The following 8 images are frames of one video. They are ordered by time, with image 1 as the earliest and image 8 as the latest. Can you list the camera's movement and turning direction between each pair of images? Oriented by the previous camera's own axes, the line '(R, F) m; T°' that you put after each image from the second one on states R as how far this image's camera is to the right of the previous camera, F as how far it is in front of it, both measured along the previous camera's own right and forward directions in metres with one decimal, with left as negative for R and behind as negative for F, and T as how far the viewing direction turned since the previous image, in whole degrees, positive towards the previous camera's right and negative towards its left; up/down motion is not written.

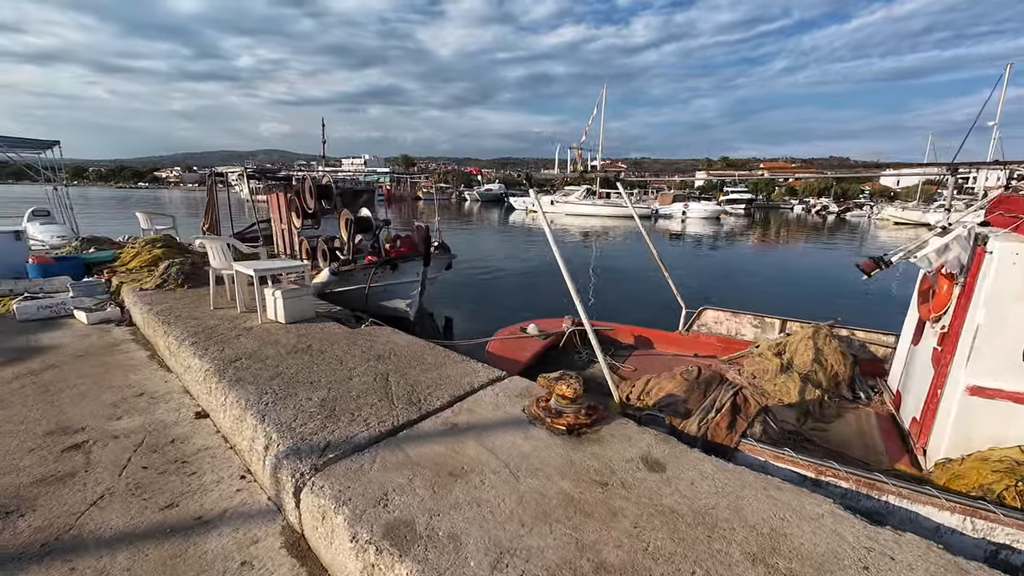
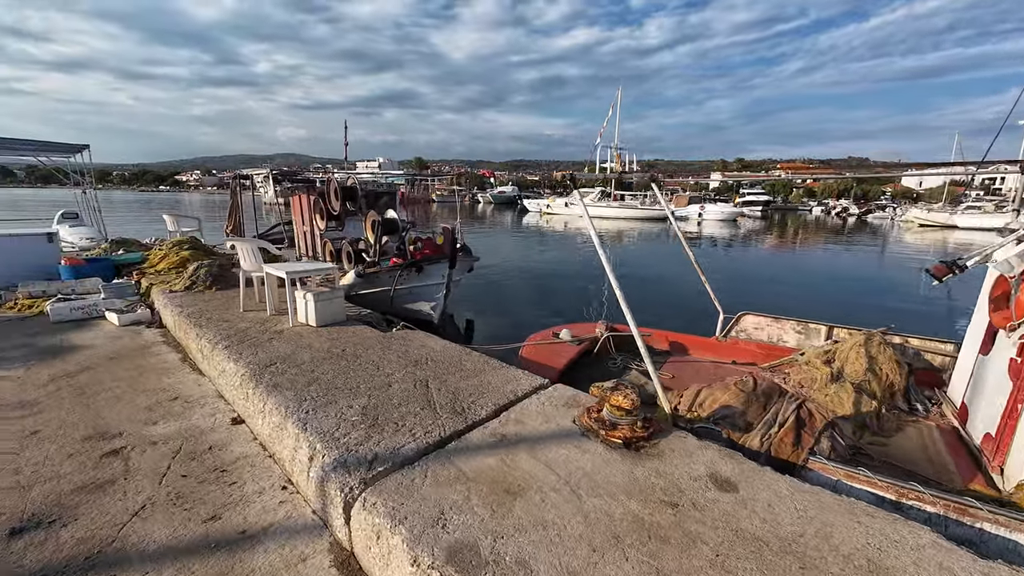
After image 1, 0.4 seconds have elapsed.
(-0.3, +0.1) m; -2°
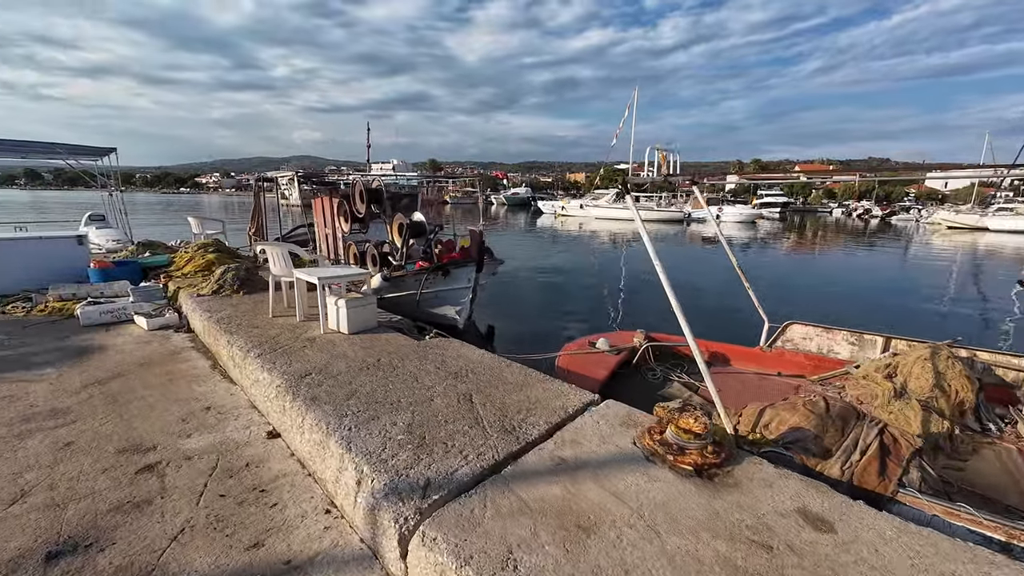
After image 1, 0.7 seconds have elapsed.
(-0.3, +0.2) m; -2°
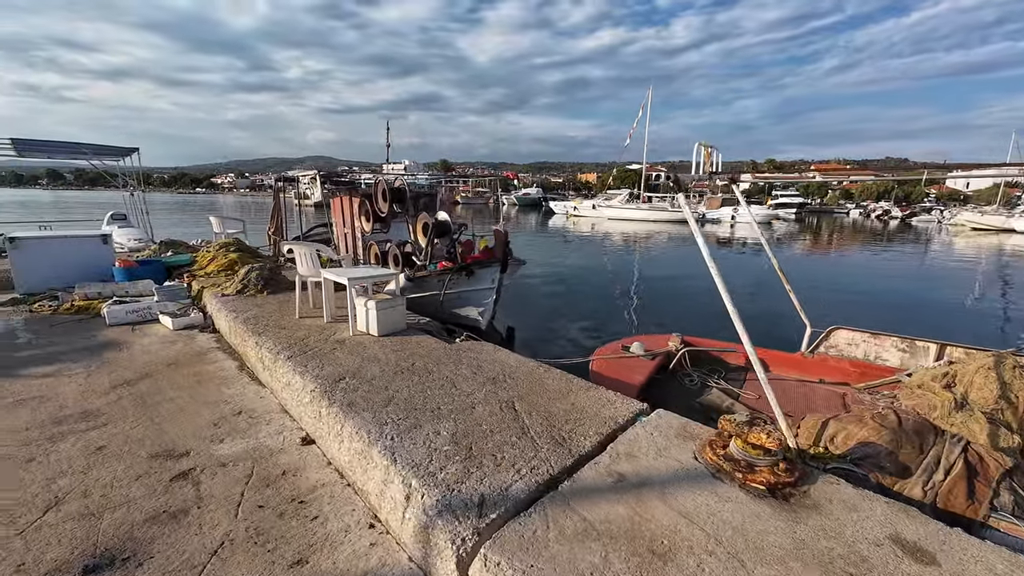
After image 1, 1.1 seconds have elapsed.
(-0.3, +0.2) m; -1°
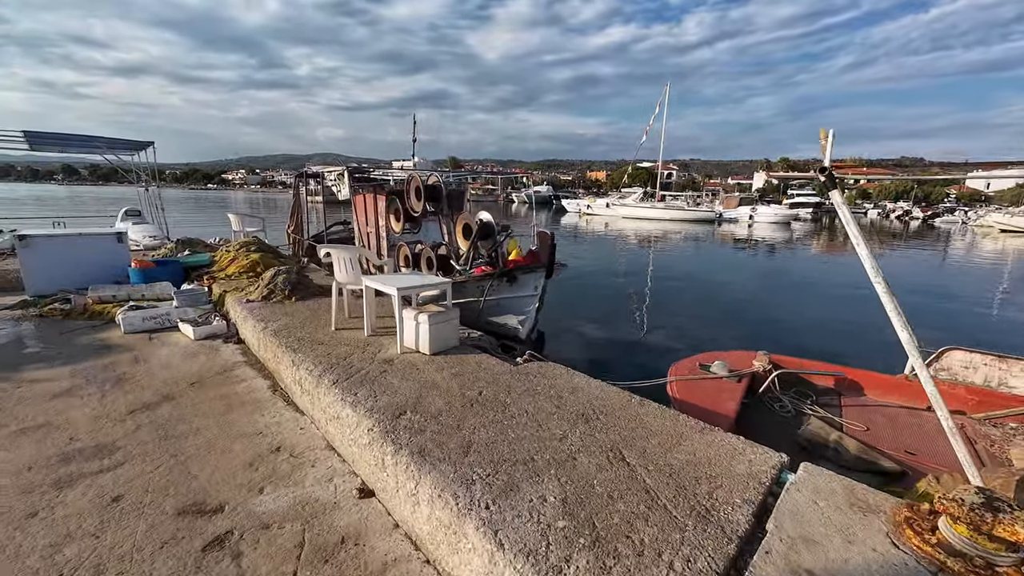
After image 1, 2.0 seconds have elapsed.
(-0.6, +0.6) m; -1°
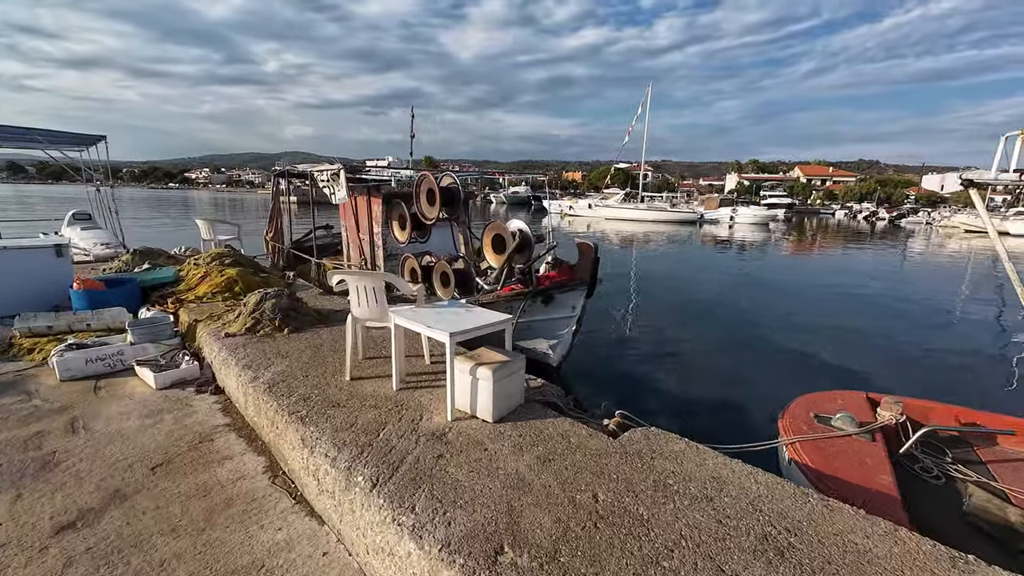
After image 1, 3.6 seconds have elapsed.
(-0.8, +1.1) m; +3°
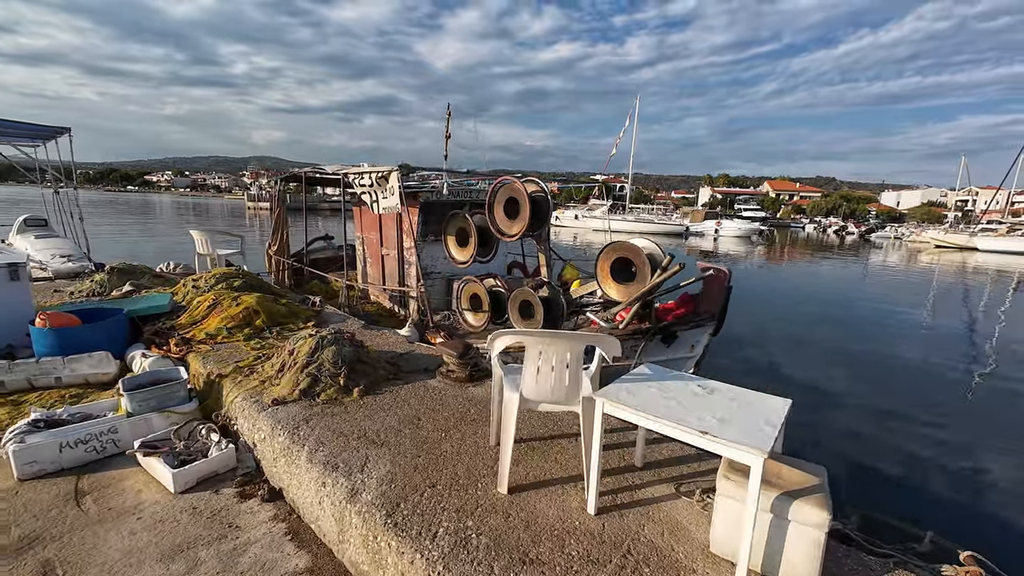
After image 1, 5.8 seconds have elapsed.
(-1.6, +1.3) m; +3°
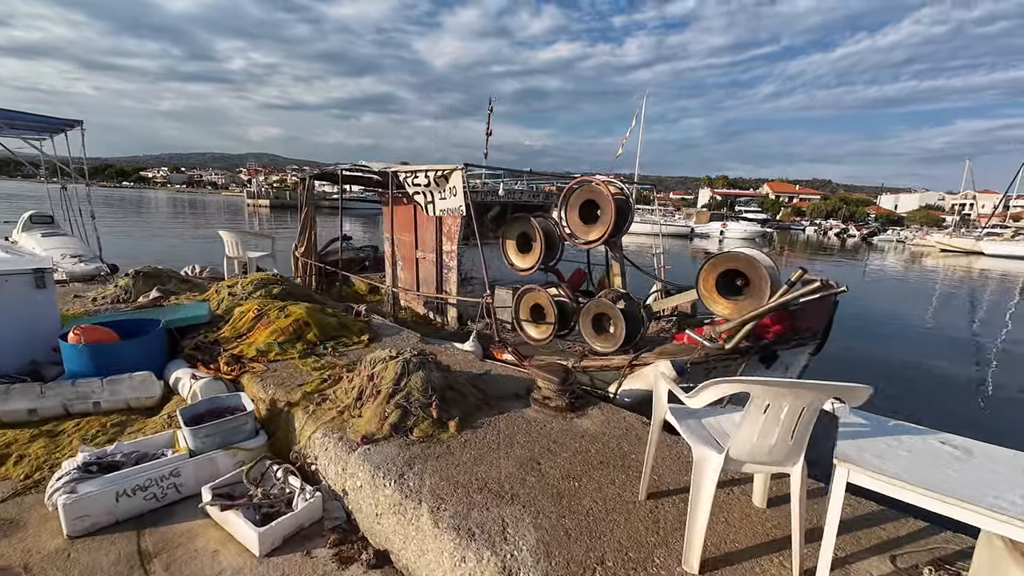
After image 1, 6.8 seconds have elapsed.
(-0.9, +0.5) m; 0°
